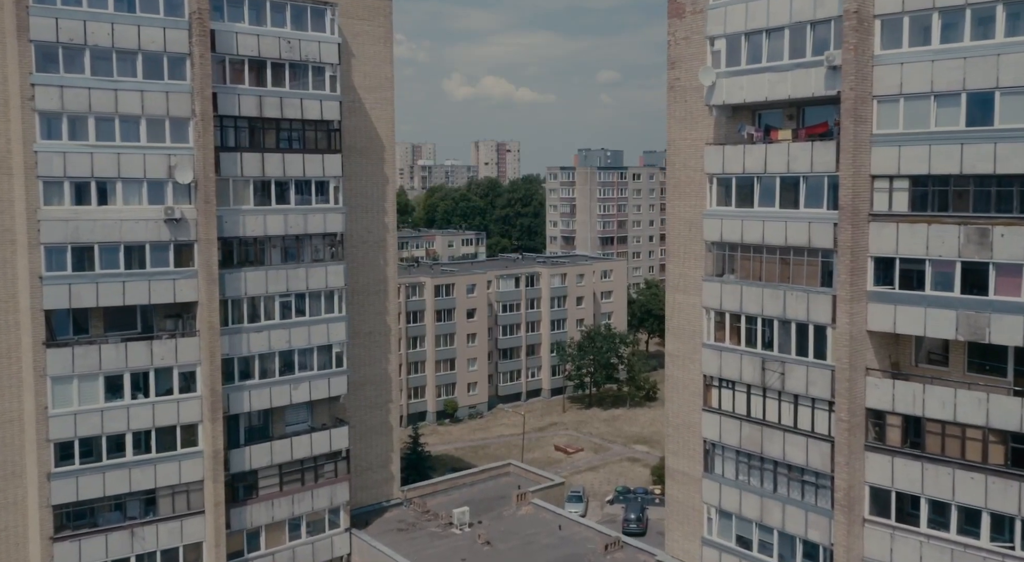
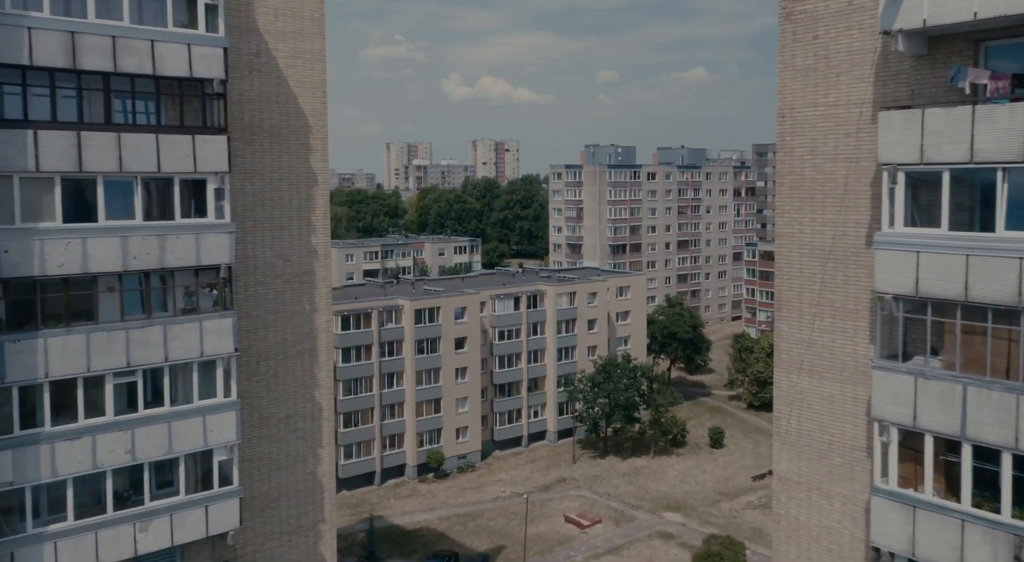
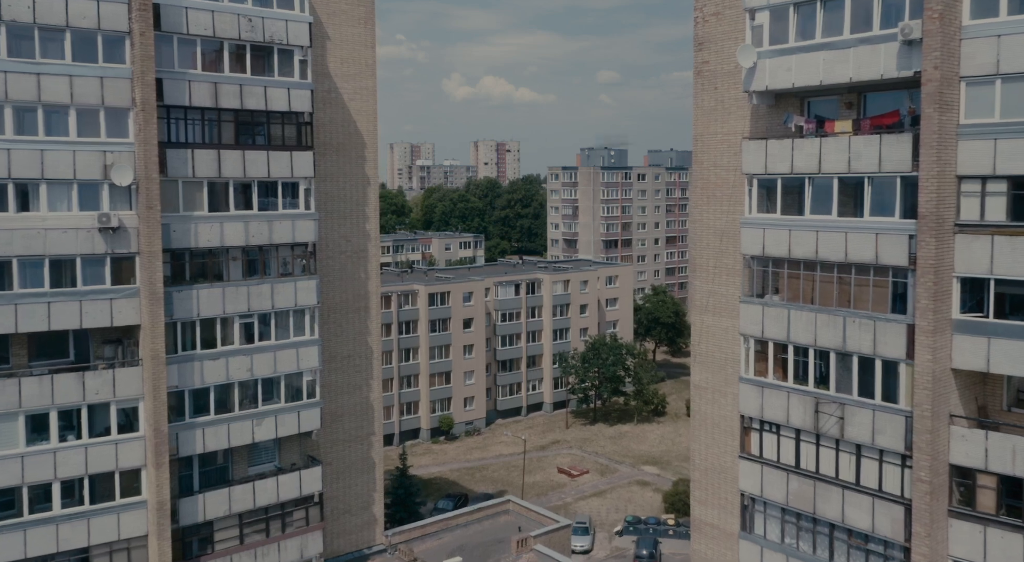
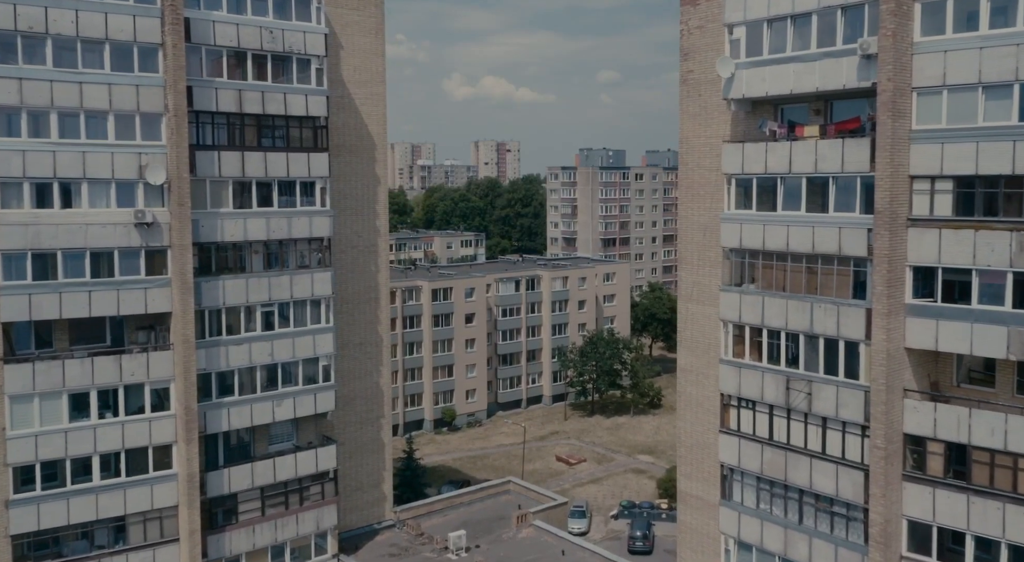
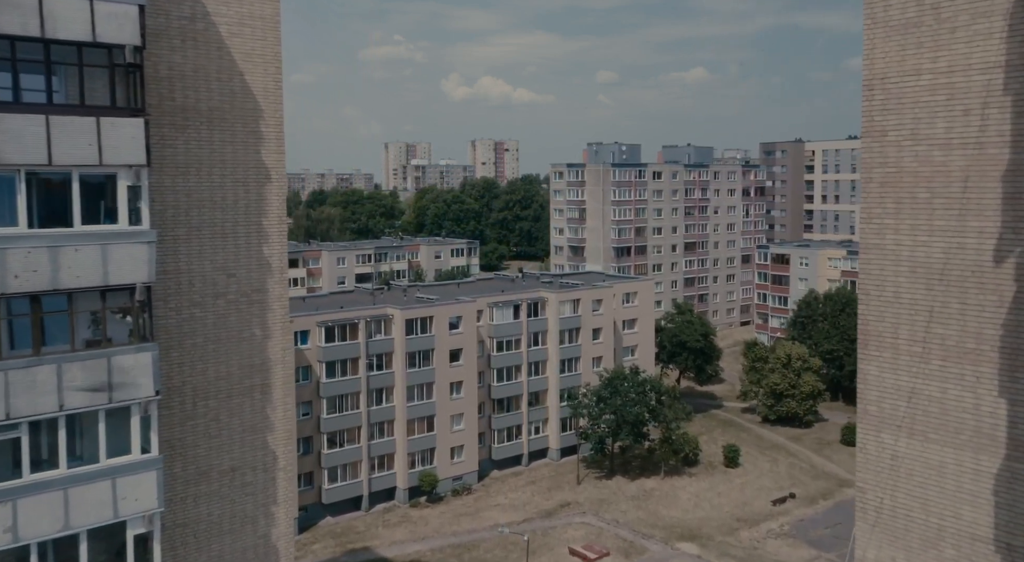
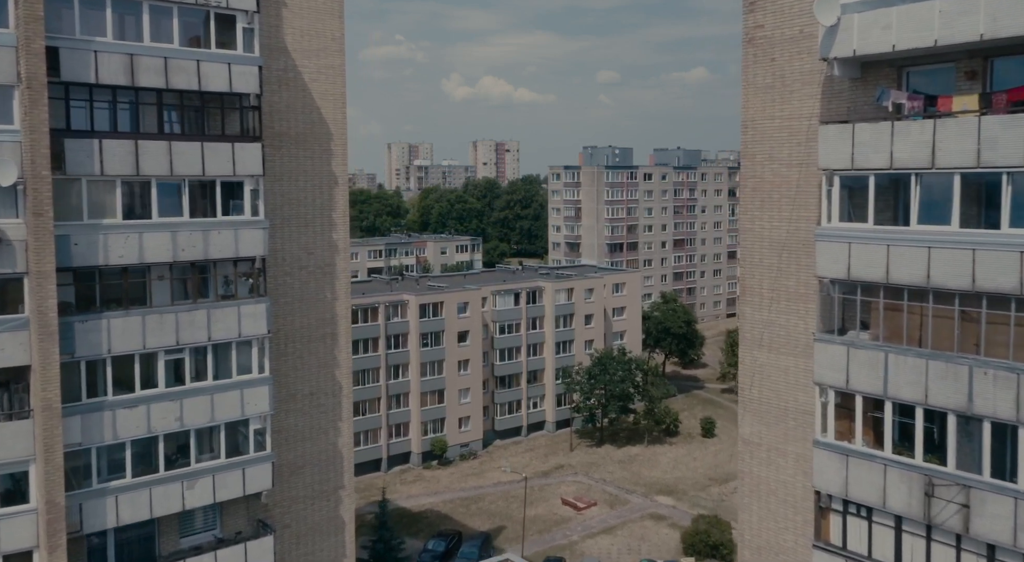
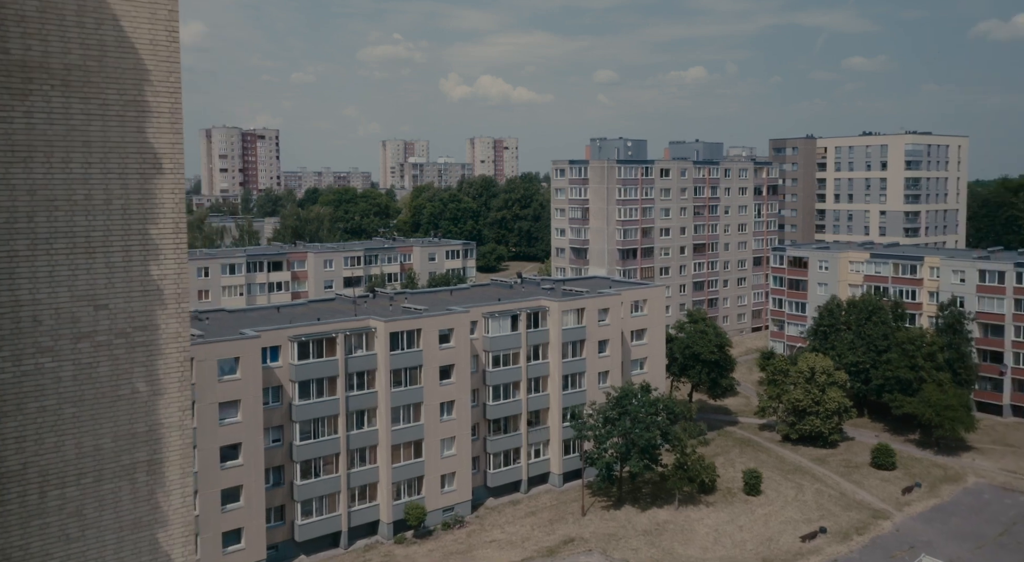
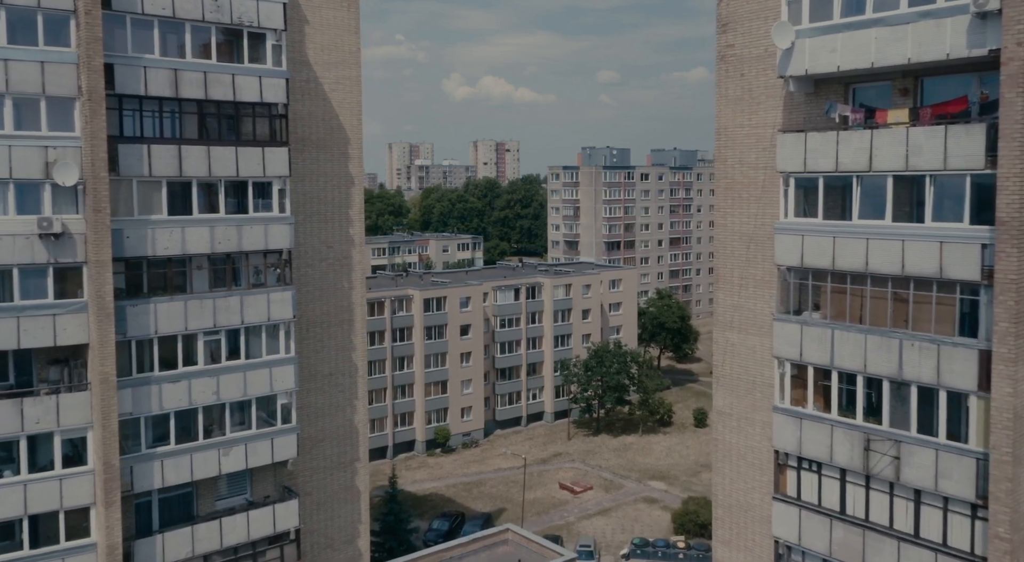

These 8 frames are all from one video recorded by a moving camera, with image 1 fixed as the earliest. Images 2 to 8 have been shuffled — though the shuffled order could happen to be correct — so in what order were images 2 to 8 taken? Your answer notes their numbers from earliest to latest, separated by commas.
4, 3, 8, 6, 2, 5, 7
